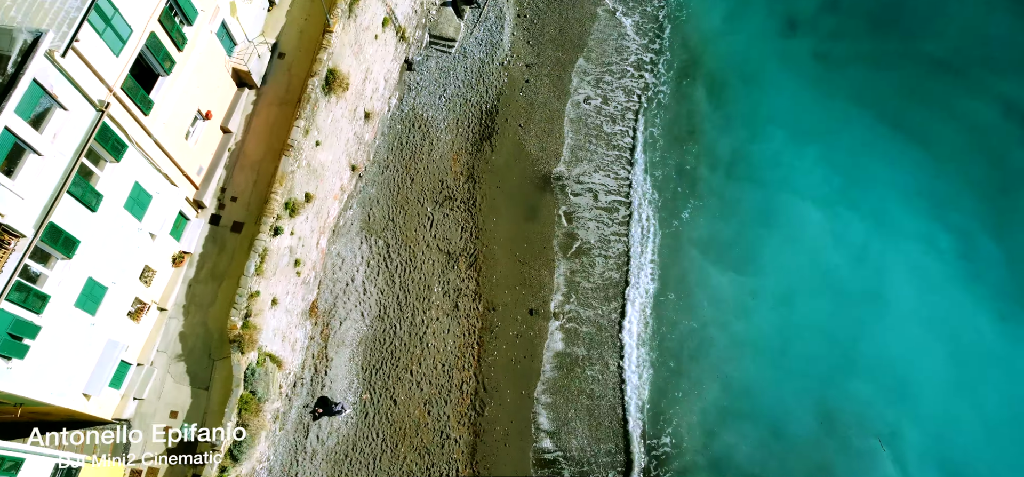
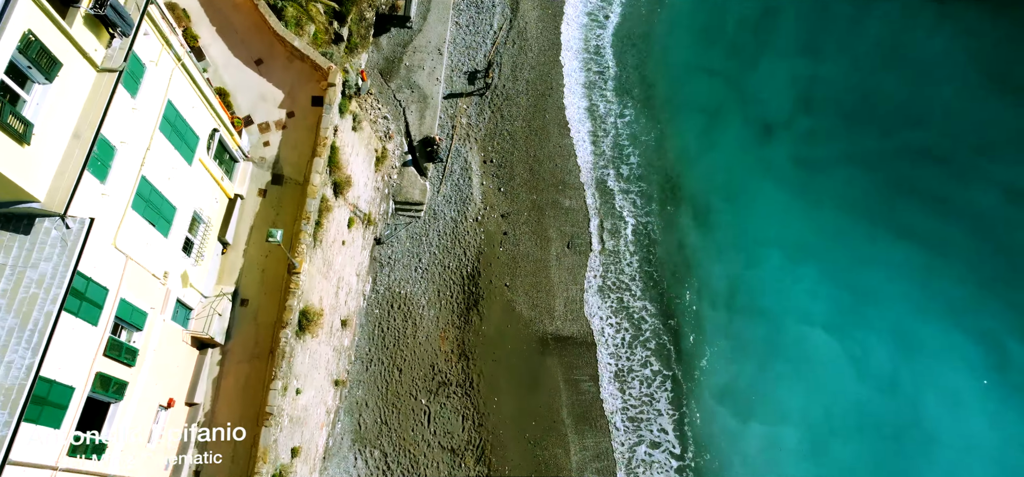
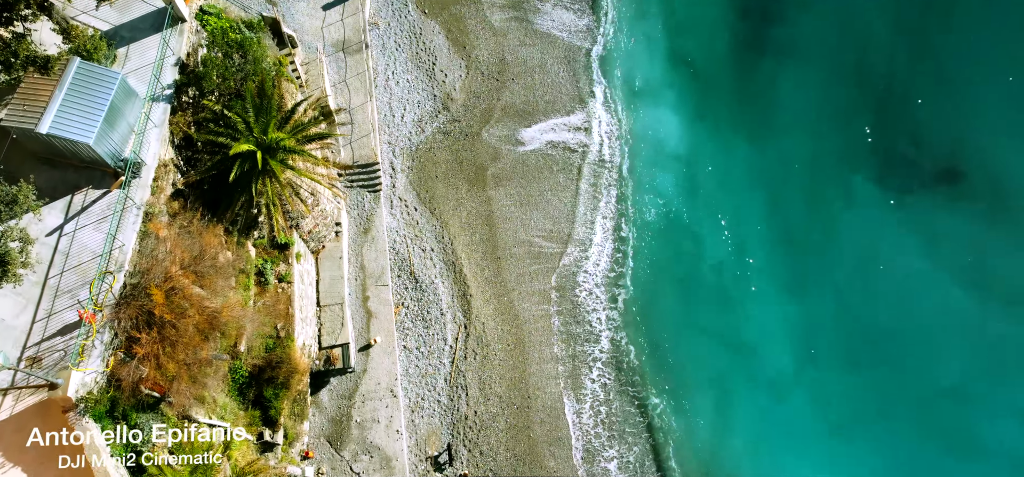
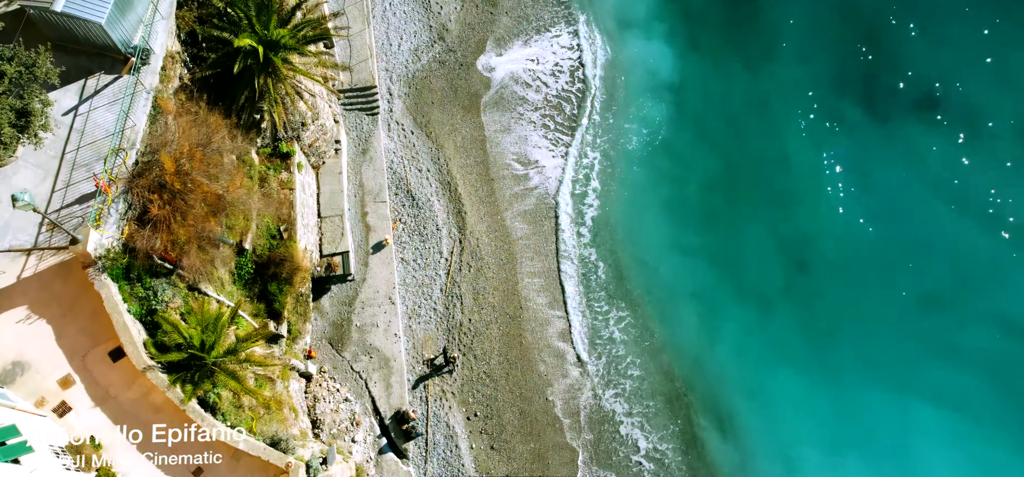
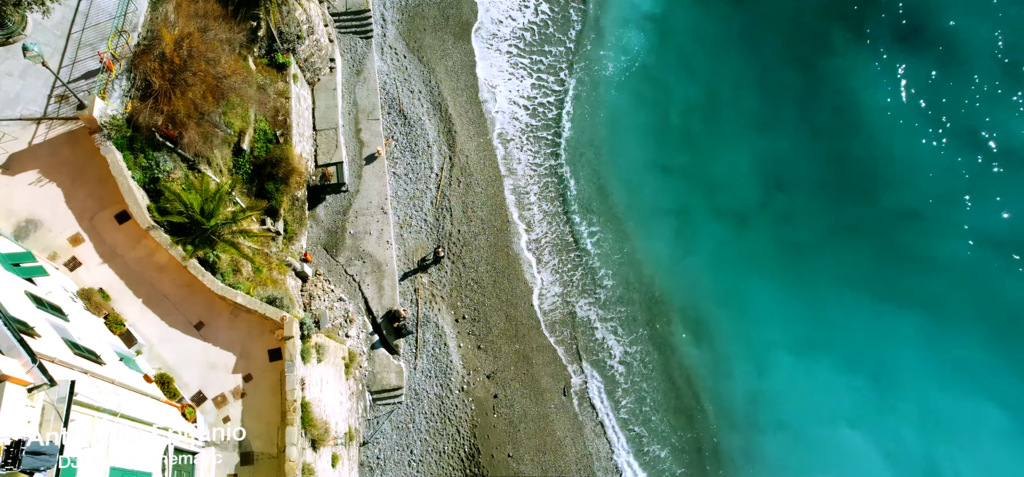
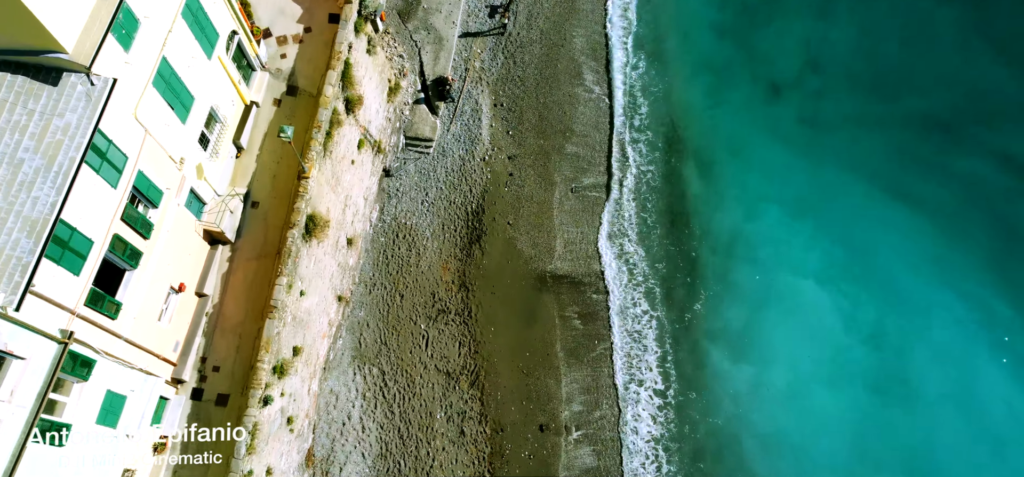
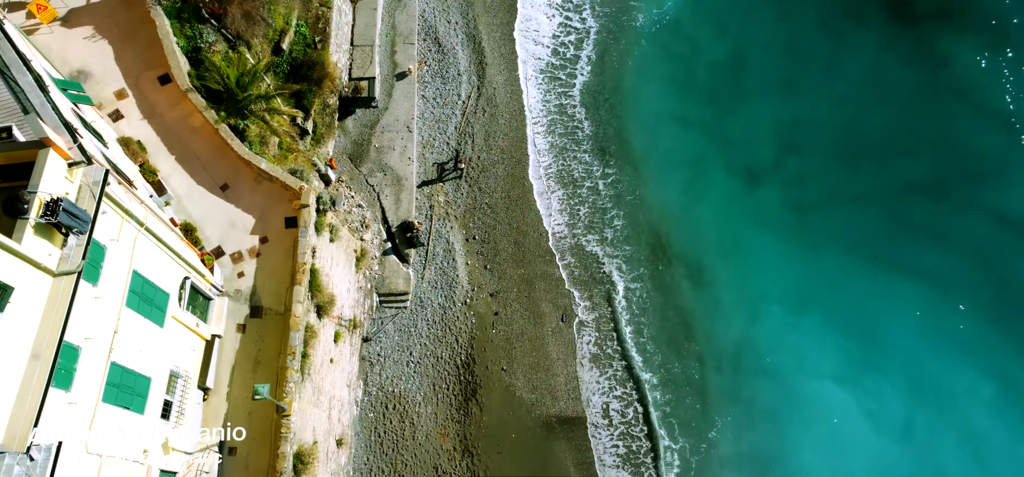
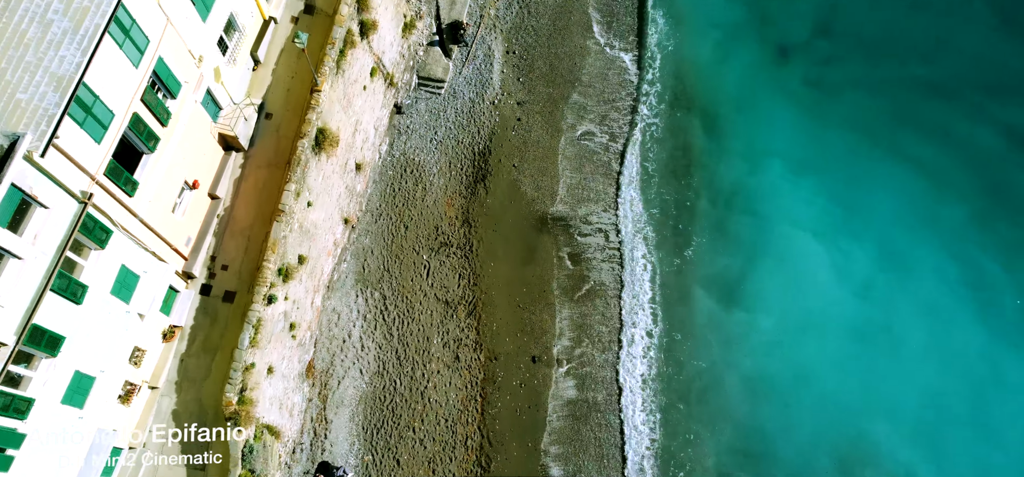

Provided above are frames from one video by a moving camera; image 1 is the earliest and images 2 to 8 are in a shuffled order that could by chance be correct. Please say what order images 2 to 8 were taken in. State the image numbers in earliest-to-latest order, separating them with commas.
8, 6, 2, 7, 5, 4, 3
